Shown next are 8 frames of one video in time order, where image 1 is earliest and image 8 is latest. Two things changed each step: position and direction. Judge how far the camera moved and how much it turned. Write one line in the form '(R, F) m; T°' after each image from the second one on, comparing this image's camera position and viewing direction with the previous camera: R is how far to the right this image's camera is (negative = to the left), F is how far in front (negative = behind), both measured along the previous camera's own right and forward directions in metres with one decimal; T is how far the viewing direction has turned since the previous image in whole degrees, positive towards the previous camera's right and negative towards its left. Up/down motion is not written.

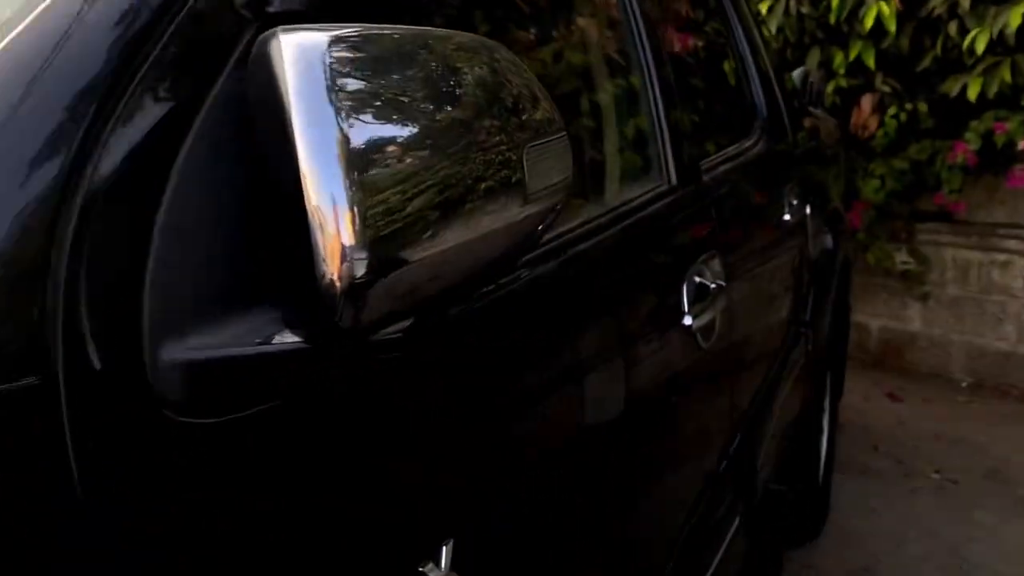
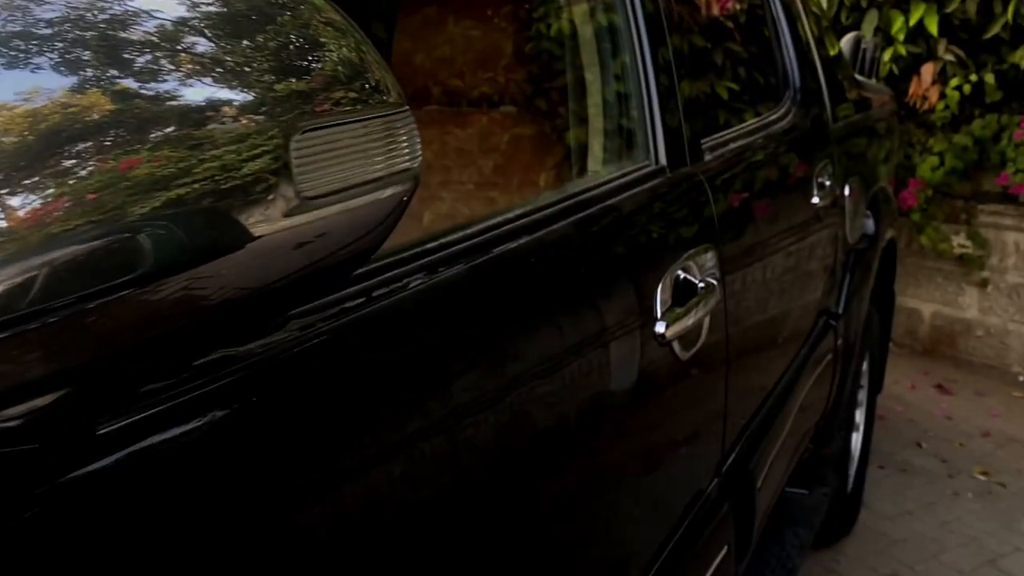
(+0.1, +0.2) m; -3°
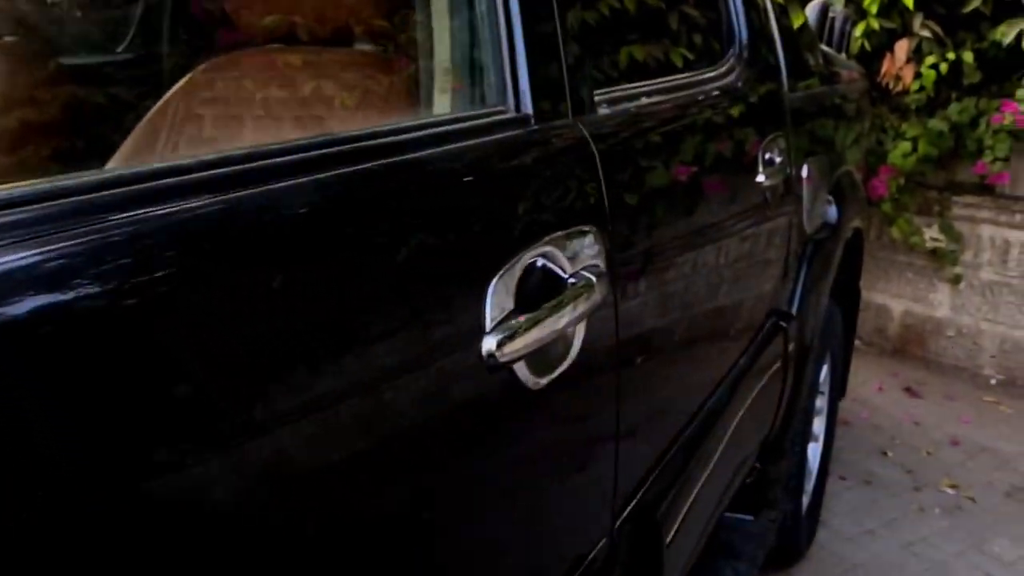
(+0.1, +0.3) m; +1°
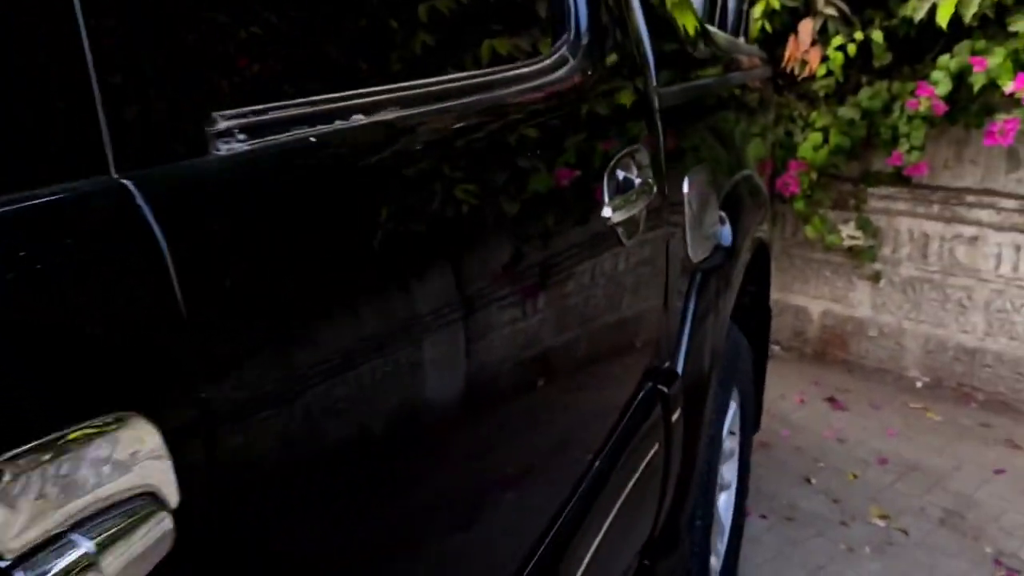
(+0.2, +0.4) m; +4°
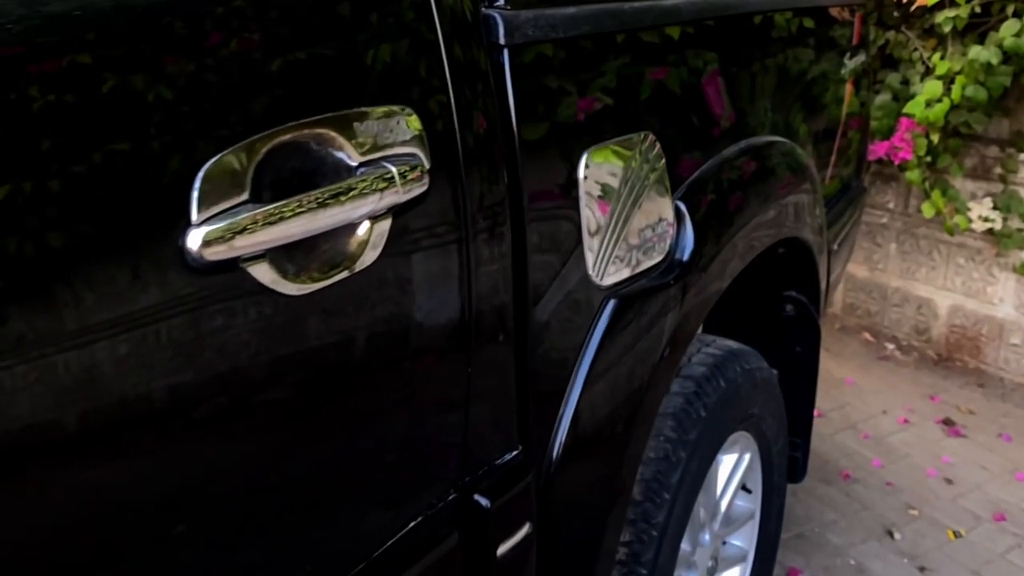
(+0.4, +0.6) m; -10°
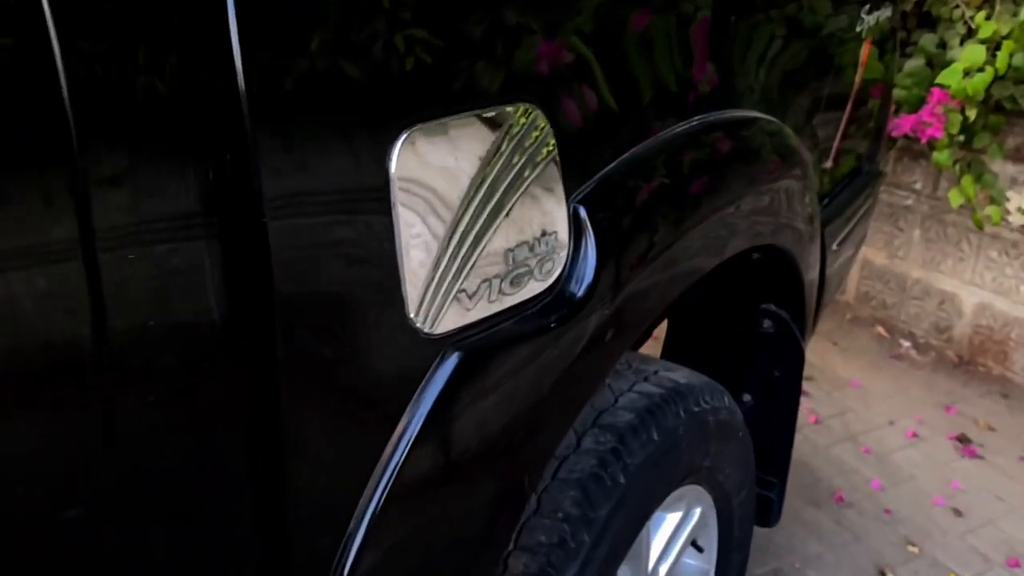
(+0.2, +0.4) m; -2°
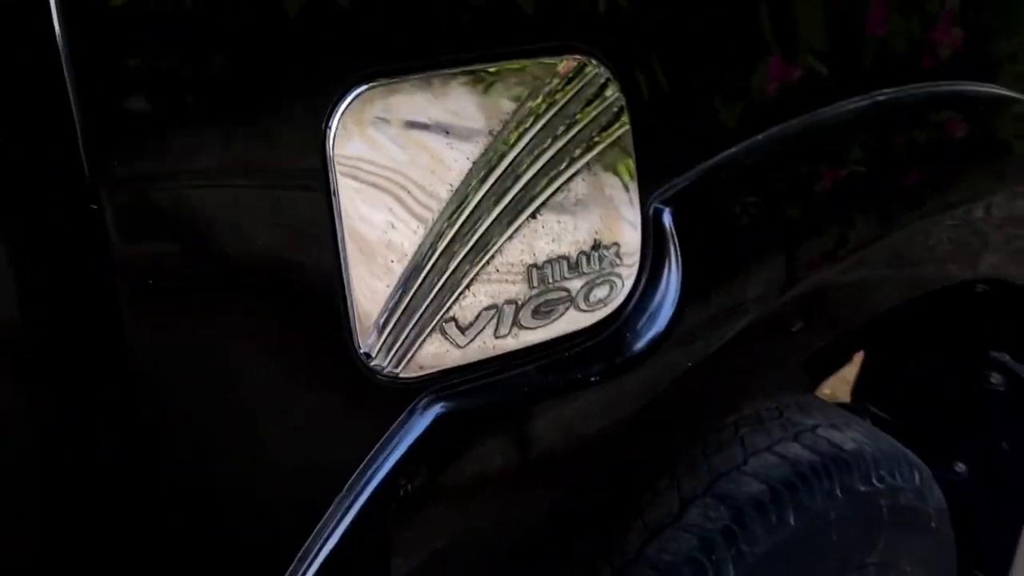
(+0.1, +0.3) m; -15°
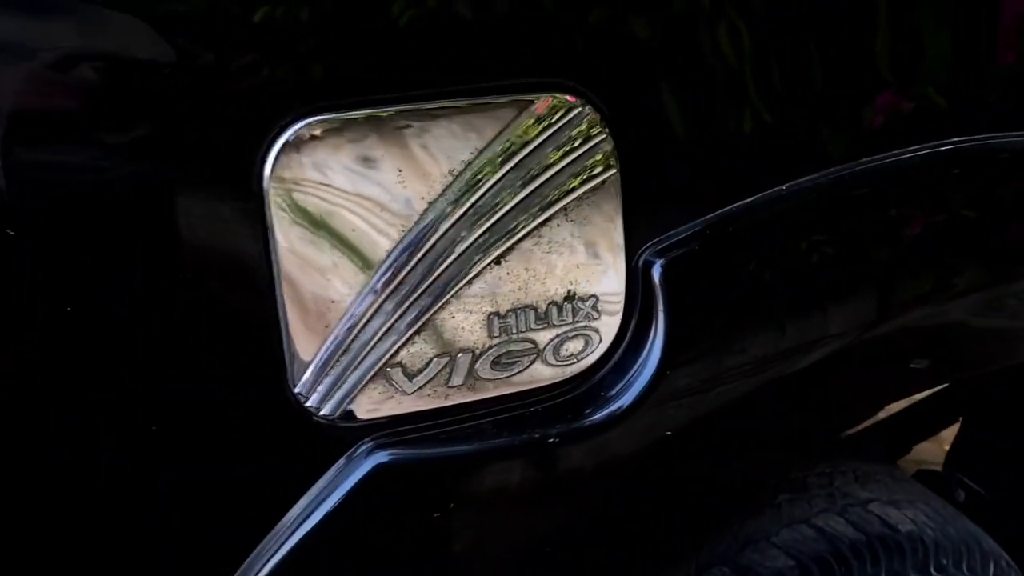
(+0.1, 0.0) m; -10°
